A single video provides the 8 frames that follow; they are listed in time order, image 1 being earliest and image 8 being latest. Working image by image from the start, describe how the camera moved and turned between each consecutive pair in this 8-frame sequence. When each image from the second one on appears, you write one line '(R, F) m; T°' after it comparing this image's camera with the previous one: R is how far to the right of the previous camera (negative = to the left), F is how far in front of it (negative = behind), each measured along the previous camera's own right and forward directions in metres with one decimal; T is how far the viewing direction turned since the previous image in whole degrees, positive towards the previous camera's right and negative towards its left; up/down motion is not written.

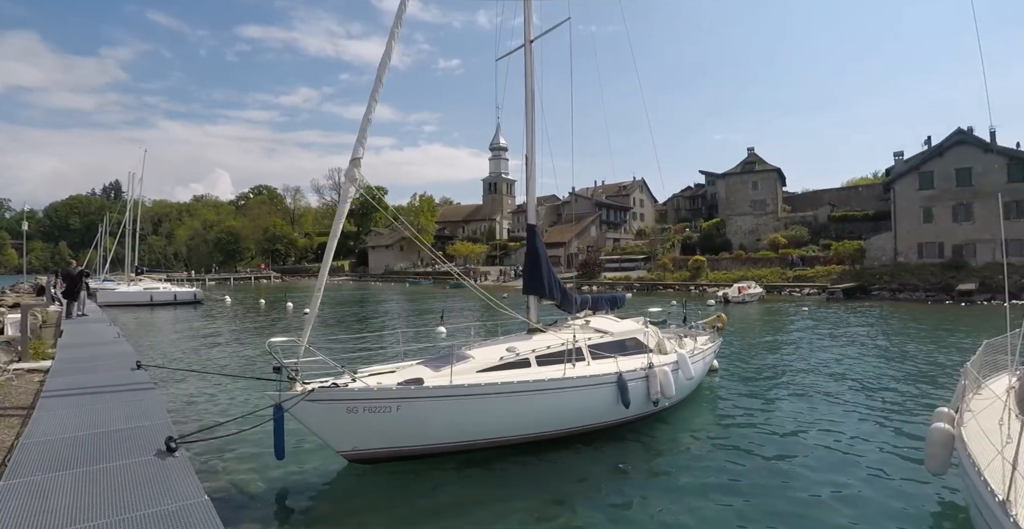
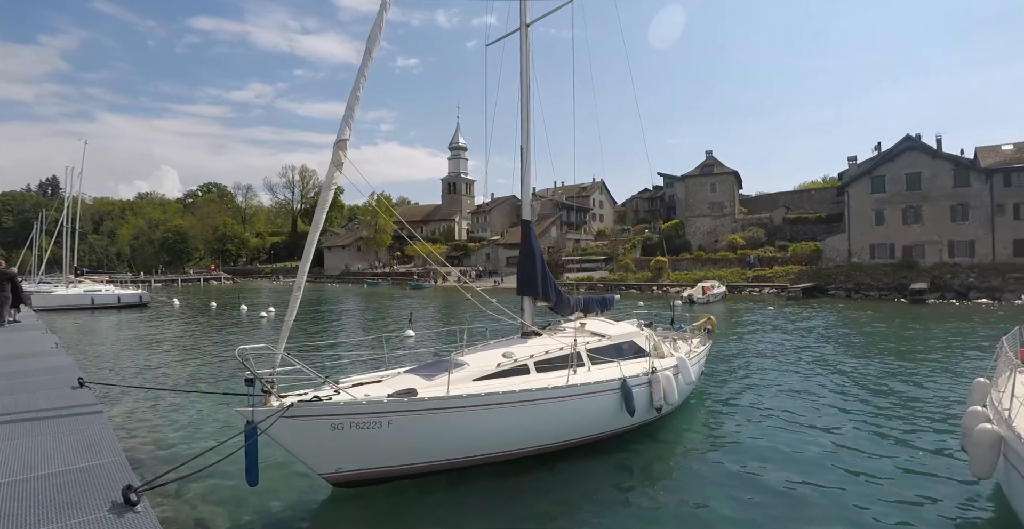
(-0.4, +0.5) m; +4°
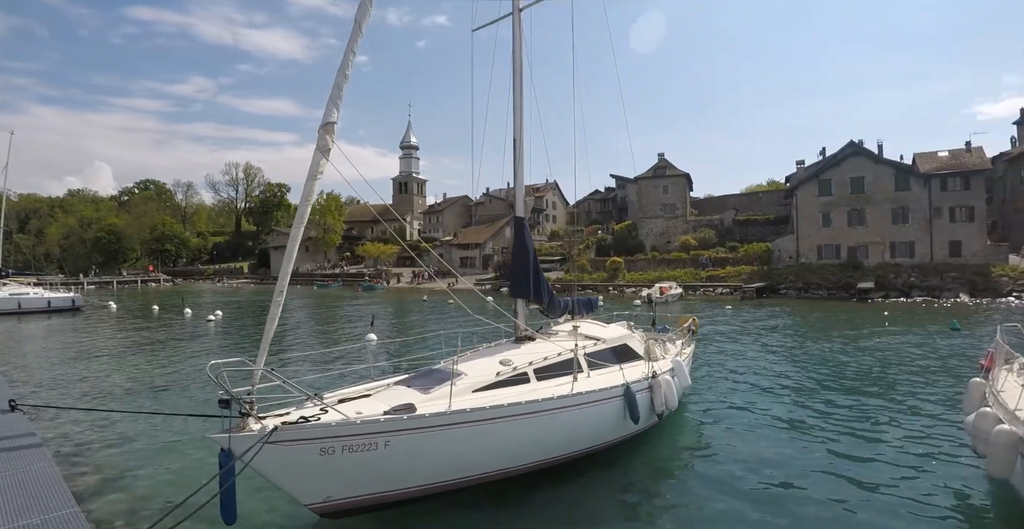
(-0.4, +0.4) m; +5°
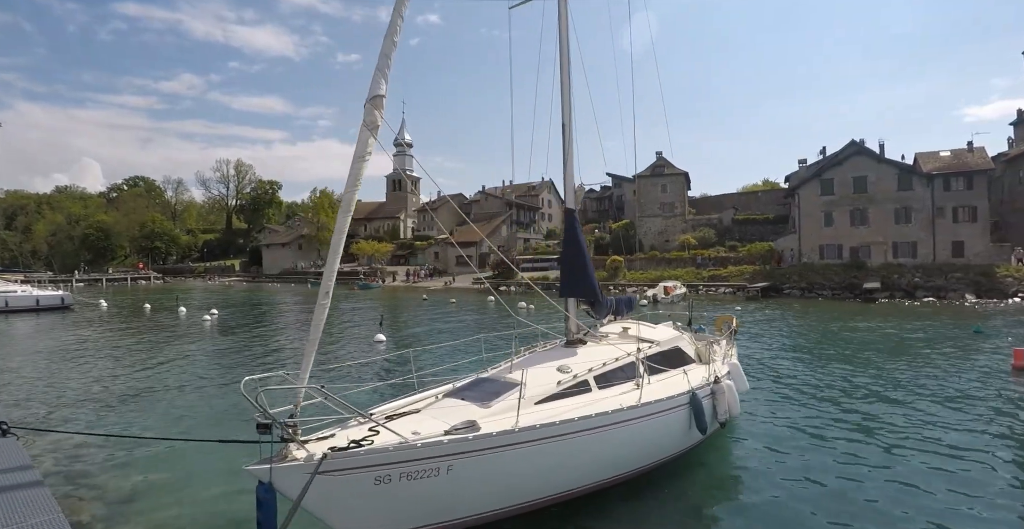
(-0.5, +0.5) m; +1°
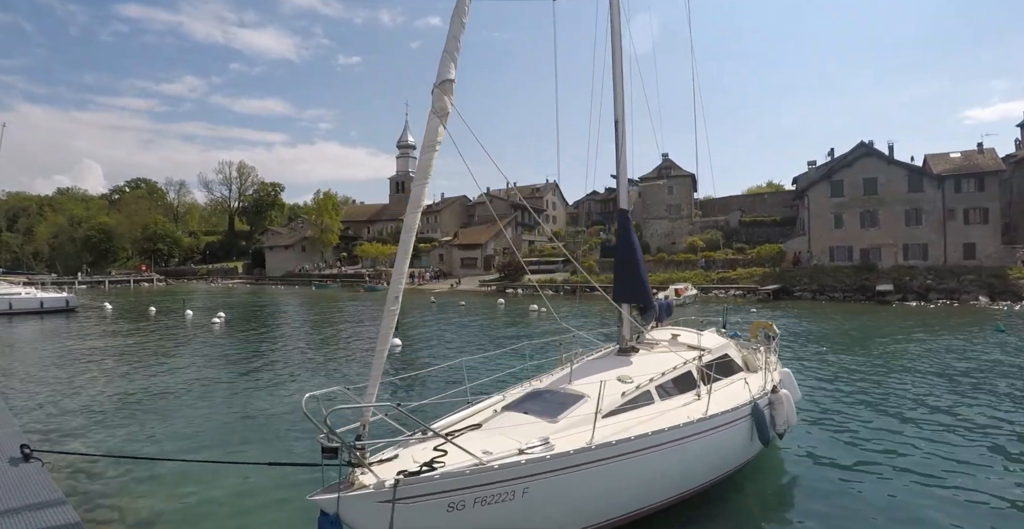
(-0.4, +0.2) m; 0°
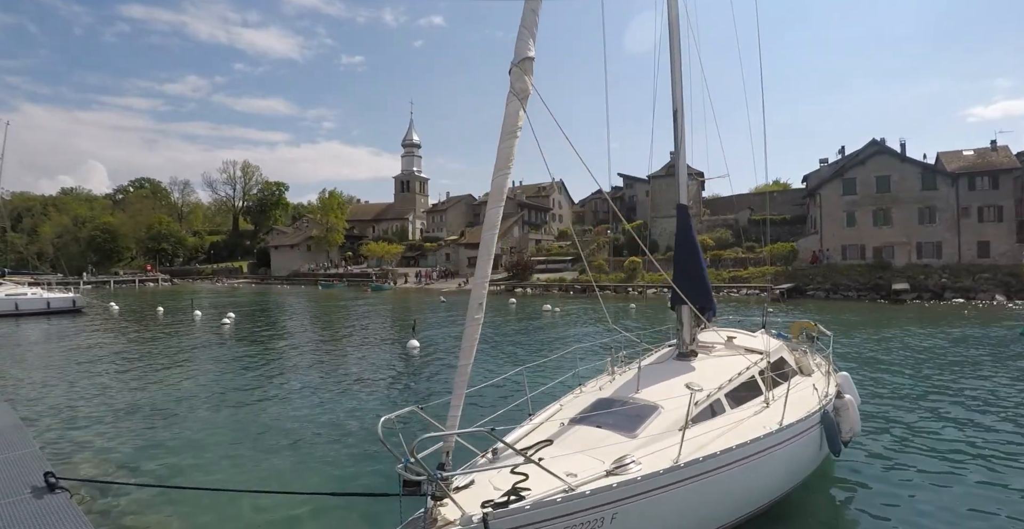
(-0.4, +0.2) m; 0°
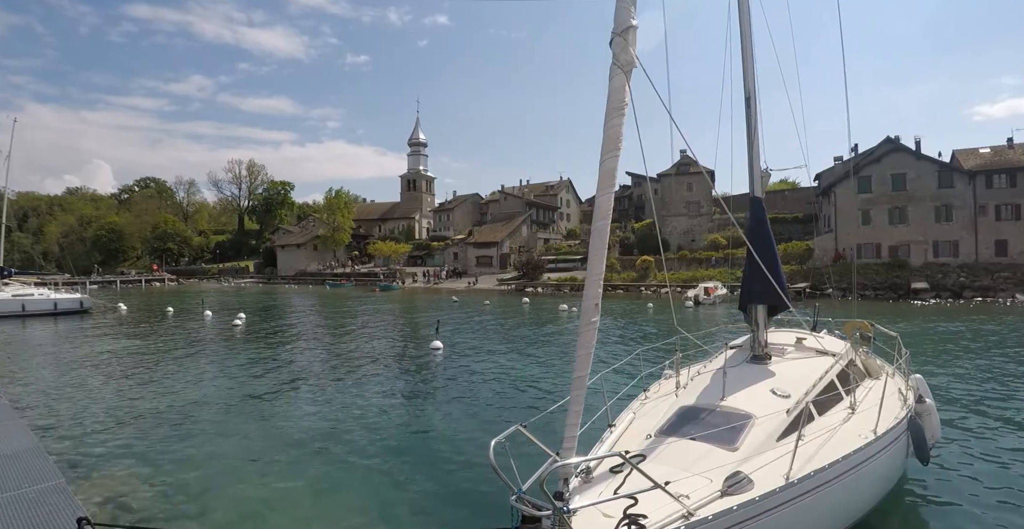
(-0.5, +0.2) m; 0°
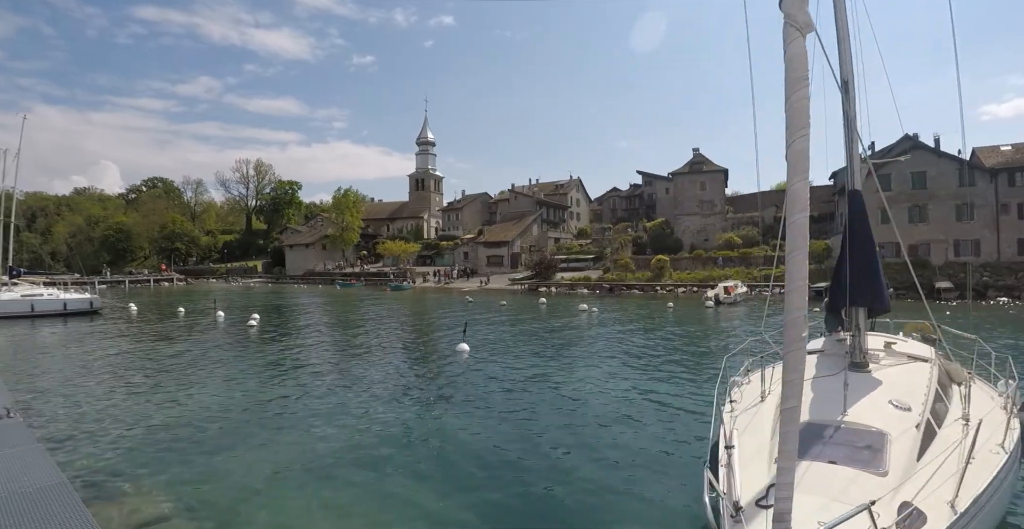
(-0.6, +0.2) m; -1°
